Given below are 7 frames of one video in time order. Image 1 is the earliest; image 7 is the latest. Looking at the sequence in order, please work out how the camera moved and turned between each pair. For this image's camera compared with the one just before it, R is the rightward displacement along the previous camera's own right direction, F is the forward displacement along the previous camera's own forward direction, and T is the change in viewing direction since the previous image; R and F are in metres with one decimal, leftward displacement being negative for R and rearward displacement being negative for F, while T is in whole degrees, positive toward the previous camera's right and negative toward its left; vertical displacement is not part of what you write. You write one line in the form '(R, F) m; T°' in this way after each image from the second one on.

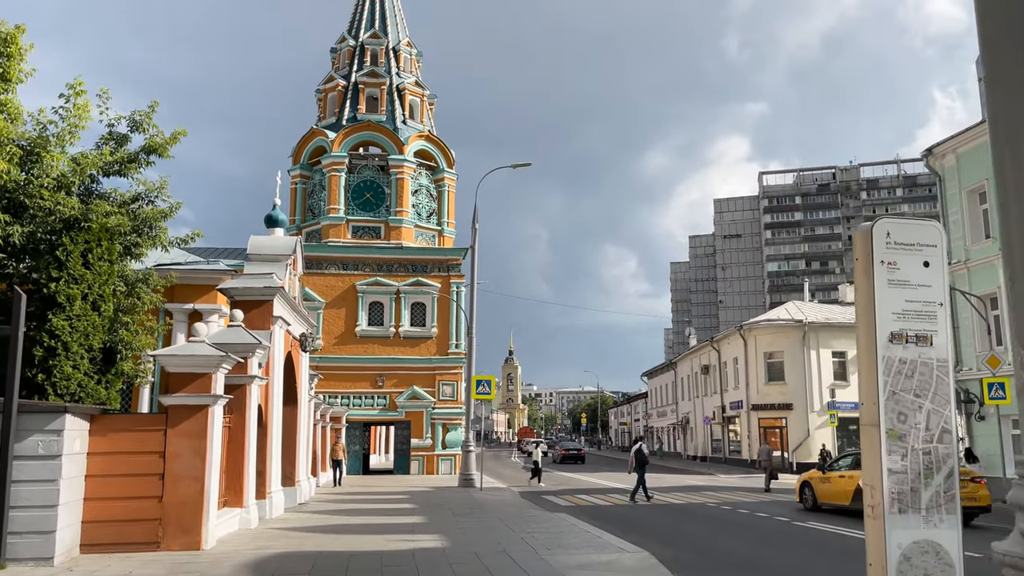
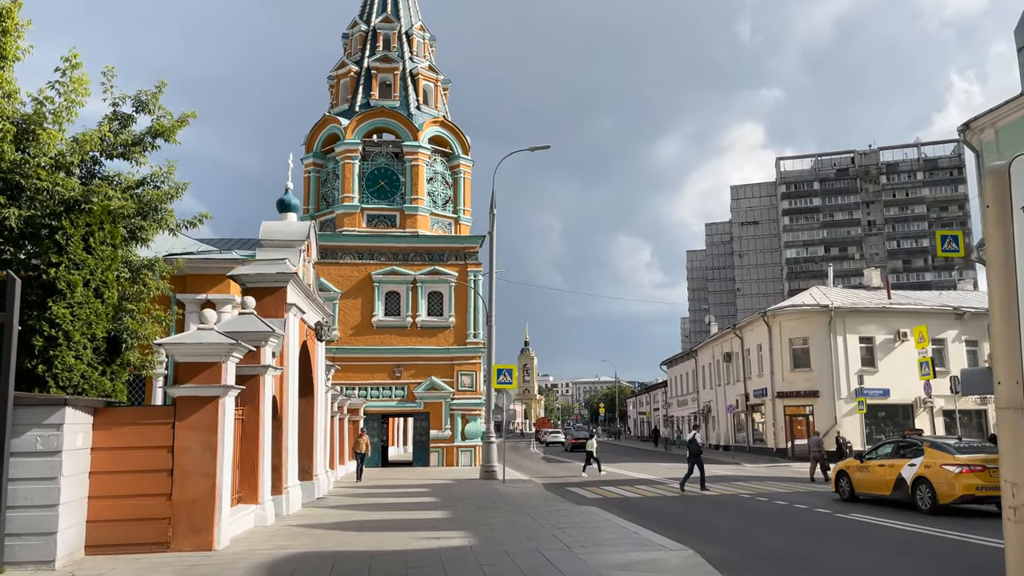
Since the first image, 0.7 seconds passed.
(-0.2, +0.8) m; -1°
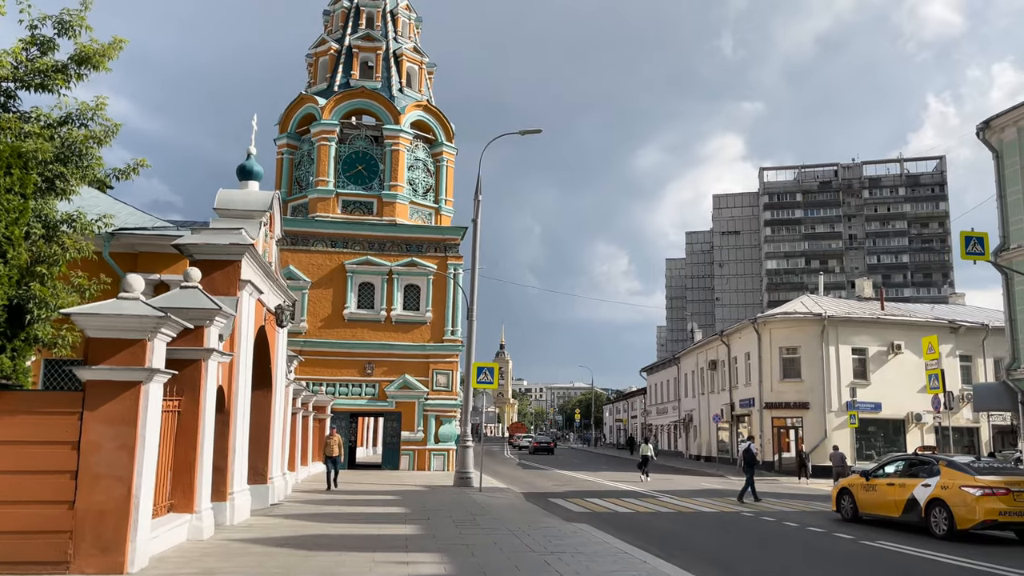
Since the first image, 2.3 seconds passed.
(-0.2, +1.9) m; +2°
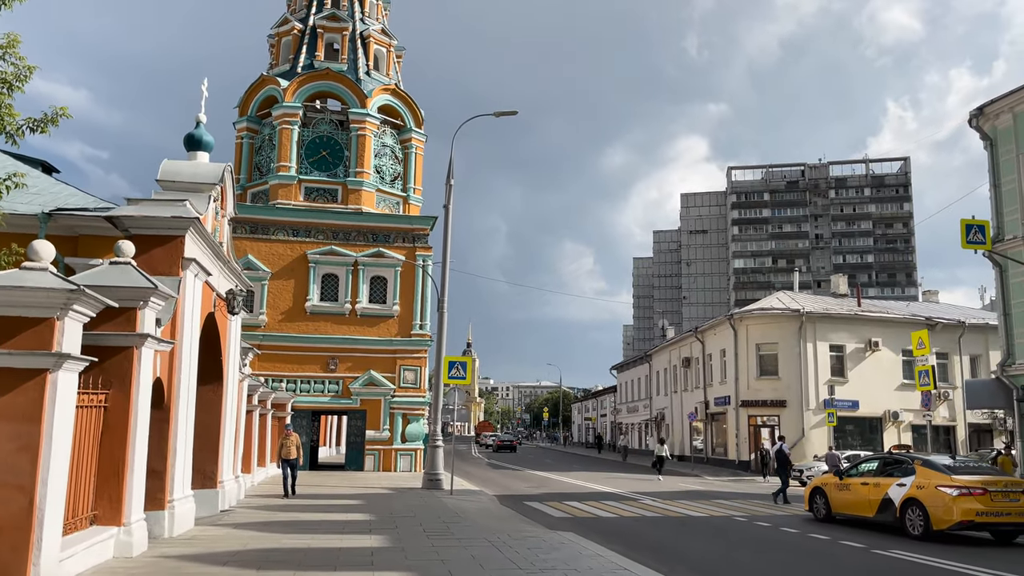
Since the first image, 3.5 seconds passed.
(-0.2, +1.4) m; +2°
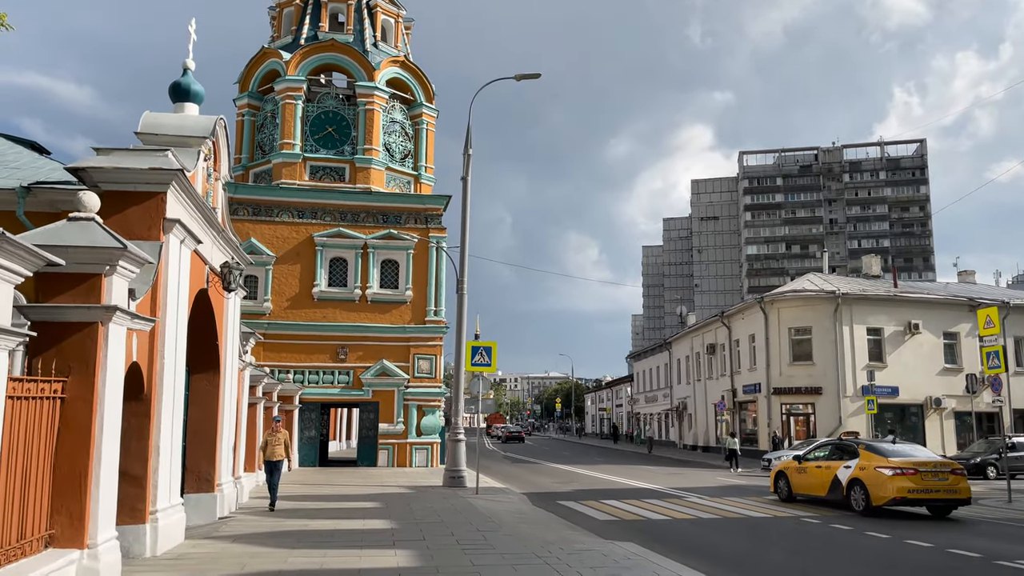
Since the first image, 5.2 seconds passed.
(-0.5, +1.9) m; 0°
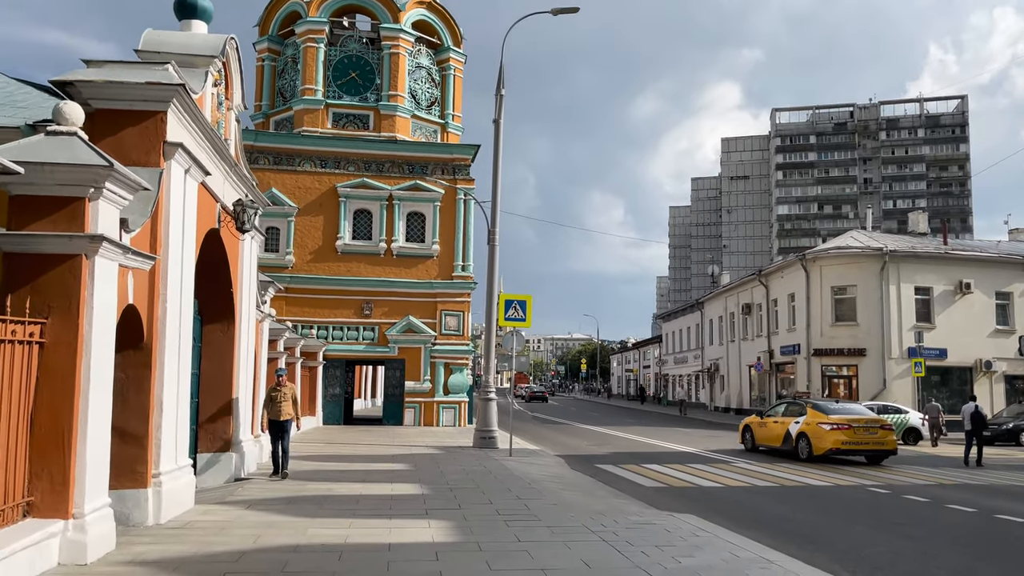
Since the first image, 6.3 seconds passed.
(-0.3, +1.2) m; -2°
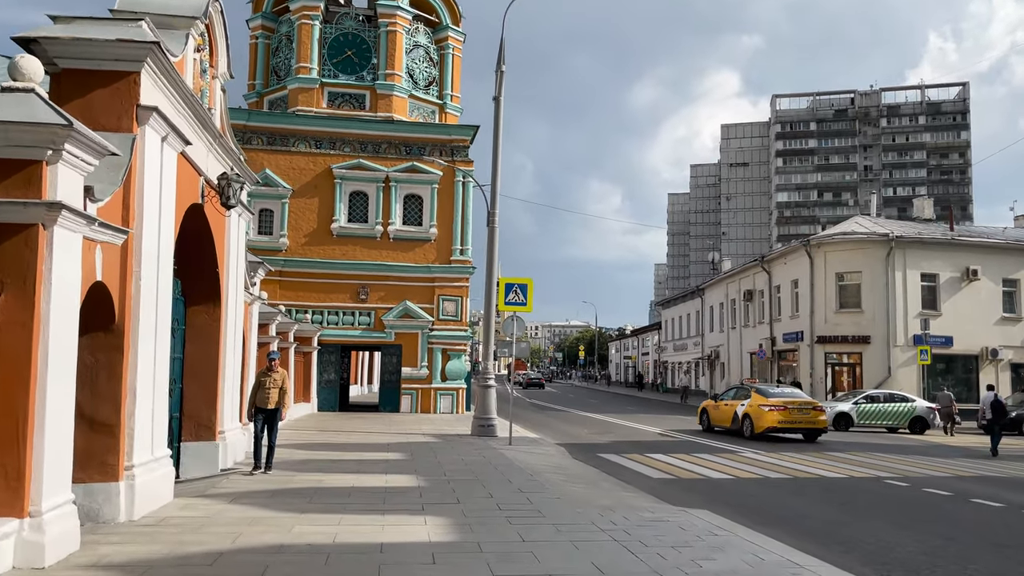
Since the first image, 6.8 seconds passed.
(-0.1, +0.6) m; 0°
